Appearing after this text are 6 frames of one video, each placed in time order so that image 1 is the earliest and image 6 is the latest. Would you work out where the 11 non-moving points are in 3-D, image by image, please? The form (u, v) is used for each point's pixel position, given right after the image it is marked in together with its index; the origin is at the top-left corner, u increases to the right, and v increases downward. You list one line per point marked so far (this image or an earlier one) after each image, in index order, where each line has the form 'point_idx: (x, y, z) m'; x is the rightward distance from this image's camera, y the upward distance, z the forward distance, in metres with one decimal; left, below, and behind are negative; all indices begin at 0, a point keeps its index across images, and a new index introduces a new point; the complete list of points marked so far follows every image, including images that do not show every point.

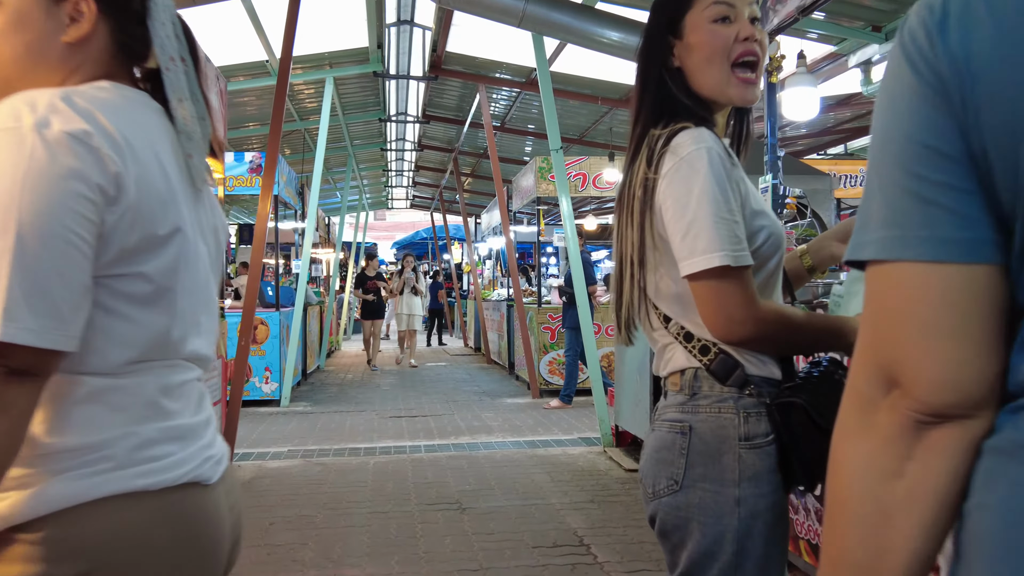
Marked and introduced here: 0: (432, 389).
0: (-0.7, -0.9, +8.1) m
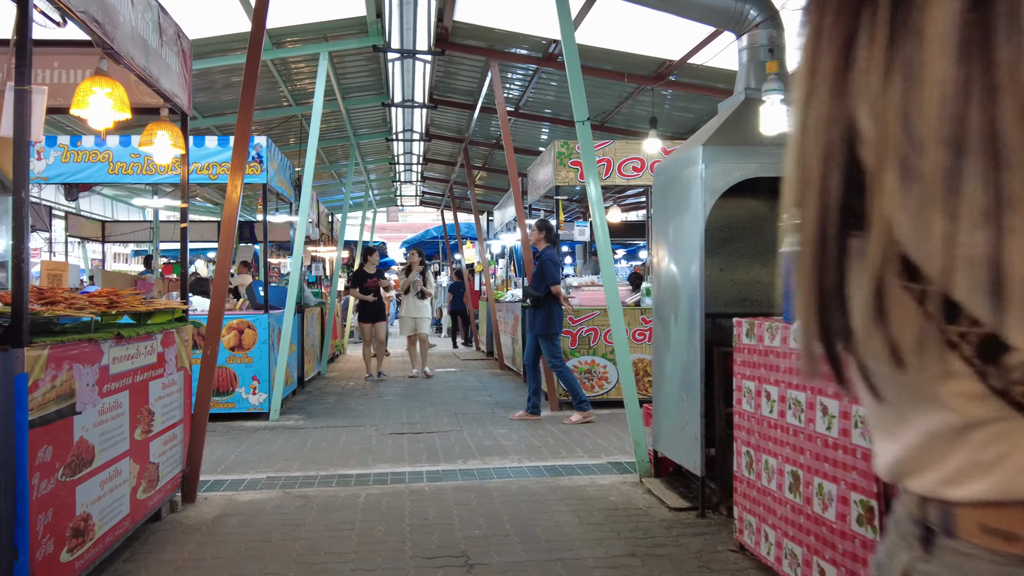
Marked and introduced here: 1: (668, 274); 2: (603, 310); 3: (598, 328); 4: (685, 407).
0: (-0.6, -0.9, +7.3) m
1: (+0.7, +0.1, +4.0) m
2: (+0.7, -0.2, +6.5) m
3: (+0.7, -0.3, +6.5) m
4: (+0.7, -0.5, +3.7) m
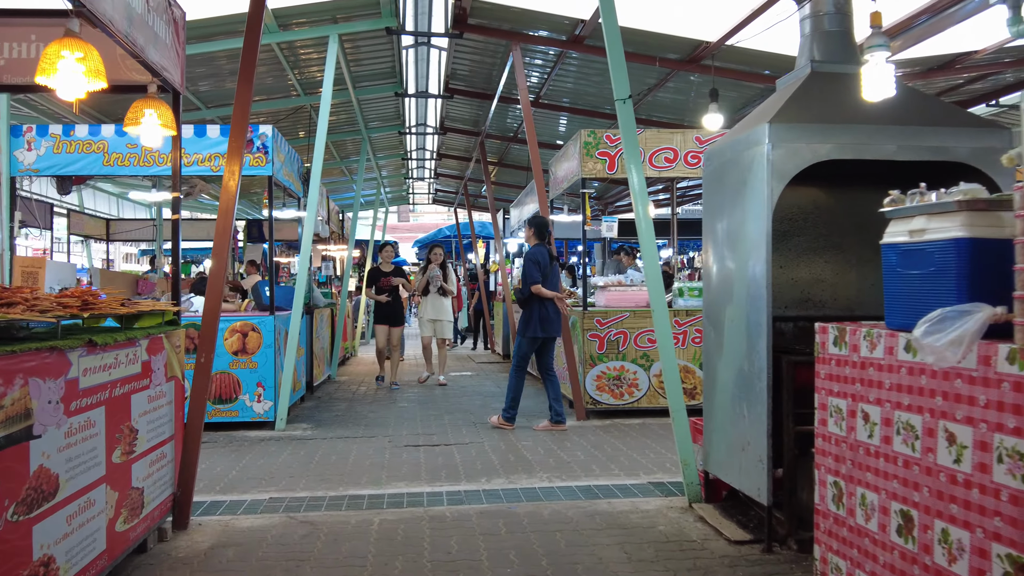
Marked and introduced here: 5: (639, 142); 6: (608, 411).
0: (-0.4, -0.9, +6.9) m
1: (+0.9, +0.1, +3.6) m
2: (+0.9, -0.2, +6.1) m
3: (+0.8, -0.3, +6.1) m
4: (+0.9, -0.5, +3.2) m
5: (+0.5, +0.6, +3.7) m
6: (+0.7, -0.9, +6.2) m
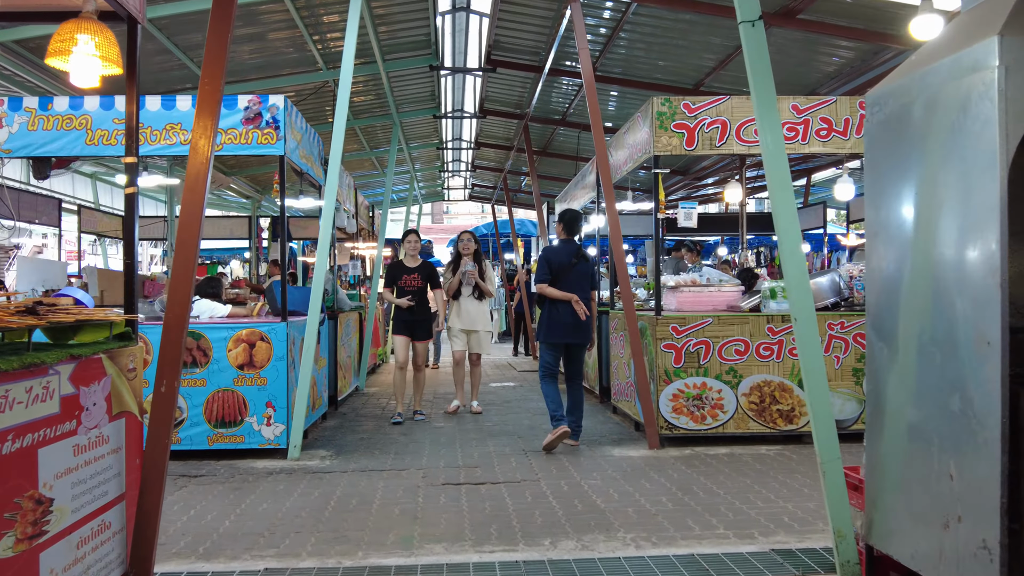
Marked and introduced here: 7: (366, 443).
0: (-0.1, -1.0, +5.9) m
1: (+1.1, +0.1, +2.5) m
2: (+1.2, -0.2, +5.0) m
3: (+1.2, -0.3, +5.0) m
4: (+1.1, -0.5, +2.2) m
5: (+0.8, +0.6, +2.6) m
6: (+1.0, -0.9, +5.1) m
7: (-0.9, -1.0, +5.3) m
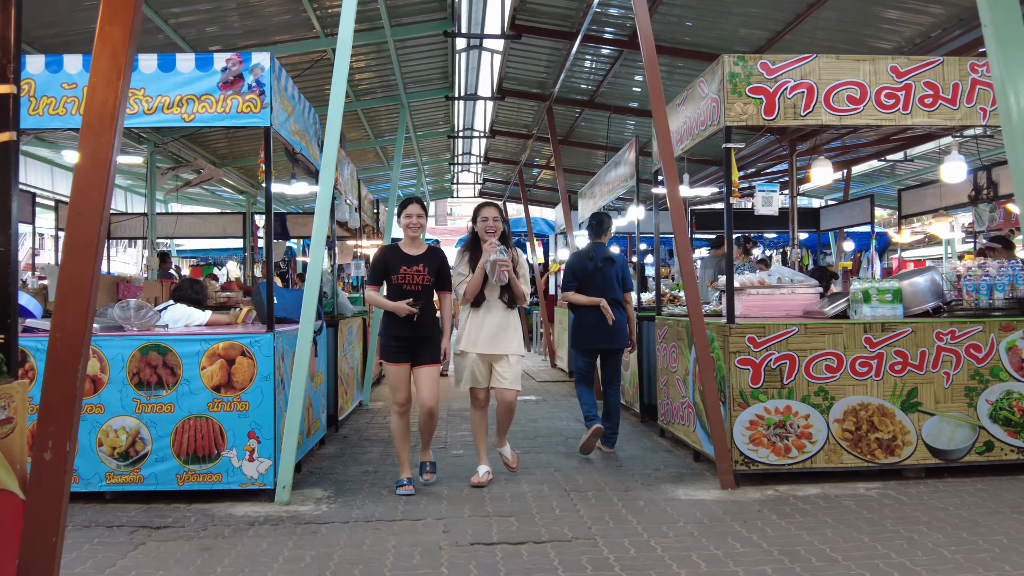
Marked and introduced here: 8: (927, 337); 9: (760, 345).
0: (+0.1, -1.0, +4.9) m
1: (+1.3, +0.1, +1.6) m
2: (+1.4, -0.2, +4.1) m
3: (+1.3, -0.3, +4.1) m
4: (+1.3, -0.5, +1.2) m
5: (+1.0, +0.6, +1.7) m
6: (+1.2, -0.9, +4.2) m
7: (-0.7, -1.0, +4.3) m
8: (+2.0, -0.2, +4.2) m
9: (+1.2, -0.3, +4.1) m
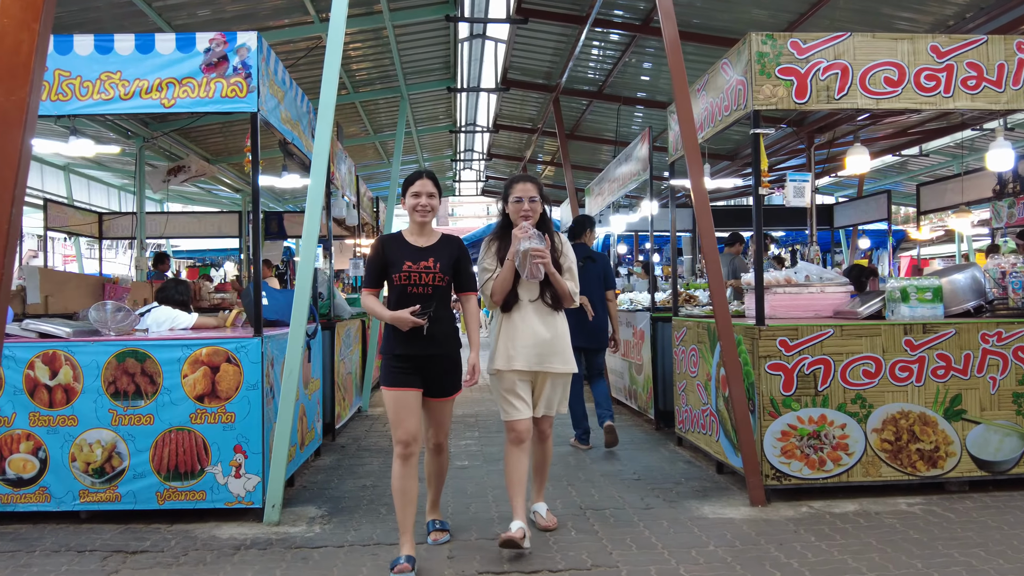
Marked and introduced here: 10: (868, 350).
0: (+0.2, -1.0, +4.6) m
1: (+1.3, +0.1, +1.2) m
2: (+1.4, -0.2, +3.8) m
3: (+1.4, -0.3, +3.8) m
4: (+1.3, -0.5, +0.9) m
5: (+1.0, +0.6, +1.4) m
6: (+1.3, -0.9, +3.8) m
7: (-0.7, -1.0, +4.0) m
8: (+2.1, -0.2, +3.8) m
9: (+1.2, -0.3, +3.7) m
10: (+1.6, -0.3, +3.8) m
